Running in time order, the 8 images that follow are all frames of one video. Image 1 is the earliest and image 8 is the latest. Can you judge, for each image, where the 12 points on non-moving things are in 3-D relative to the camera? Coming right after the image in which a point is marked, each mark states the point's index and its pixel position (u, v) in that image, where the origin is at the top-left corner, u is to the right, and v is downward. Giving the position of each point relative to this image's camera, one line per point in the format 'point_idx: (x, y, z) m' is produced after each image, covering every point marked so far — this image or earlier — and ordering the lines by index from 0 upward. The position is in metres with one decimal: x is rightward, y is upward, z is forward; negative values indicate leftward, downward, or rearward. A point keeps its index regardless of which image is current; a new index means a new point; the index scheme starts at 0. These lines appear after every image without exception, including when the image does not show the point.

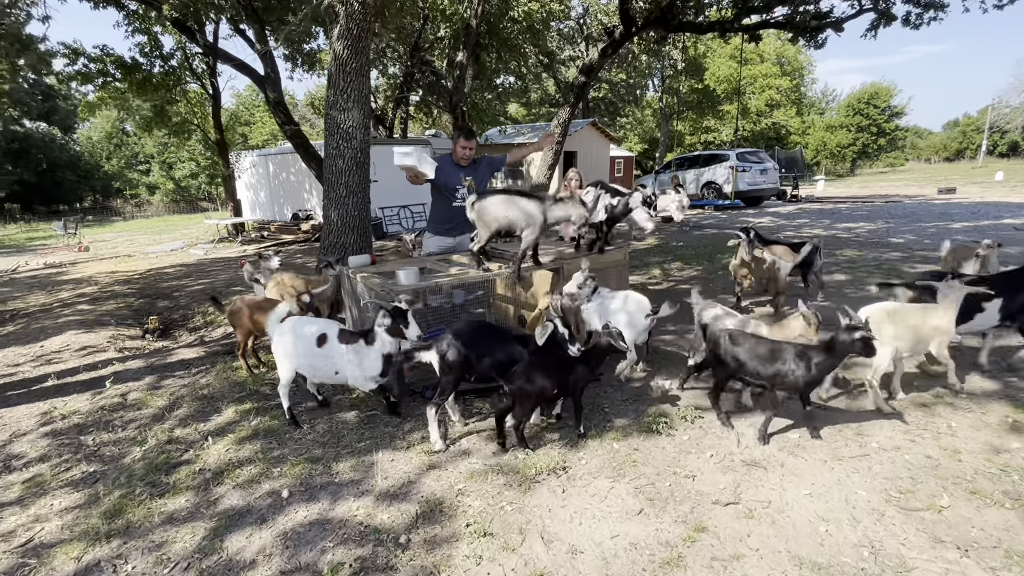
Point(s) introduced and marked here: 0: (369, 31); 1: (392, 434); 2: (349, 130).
0: (-1.7, +3.0, +6.0) m
1: (-0.8, -1.0, +3.4) m
2: (-2.0, +1.9, +6.1) m
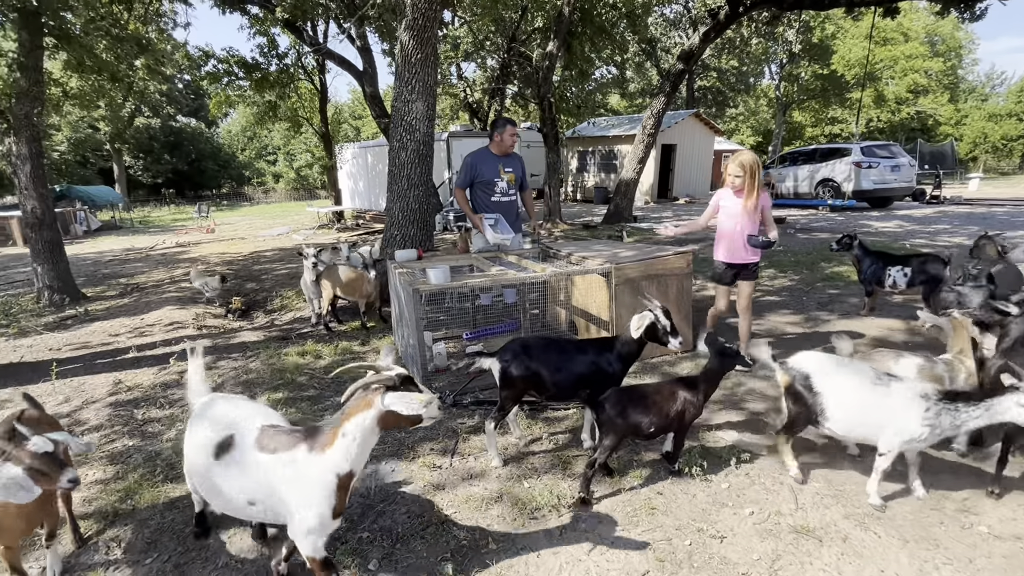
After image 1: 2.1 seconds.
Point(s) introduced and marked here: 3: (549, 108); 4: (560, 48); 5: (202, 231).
0: (-0.9, +3.1, +5.9) m
1: (-0.7, -1.0, +3.3) m
2: (-1.2, +2.0, +6.0) m
3: (+1.1, +5.4, +15.1) m
4: (+1.4, +7.0, +14.6) m
5: (-12.2, +2.3, +19.7) m
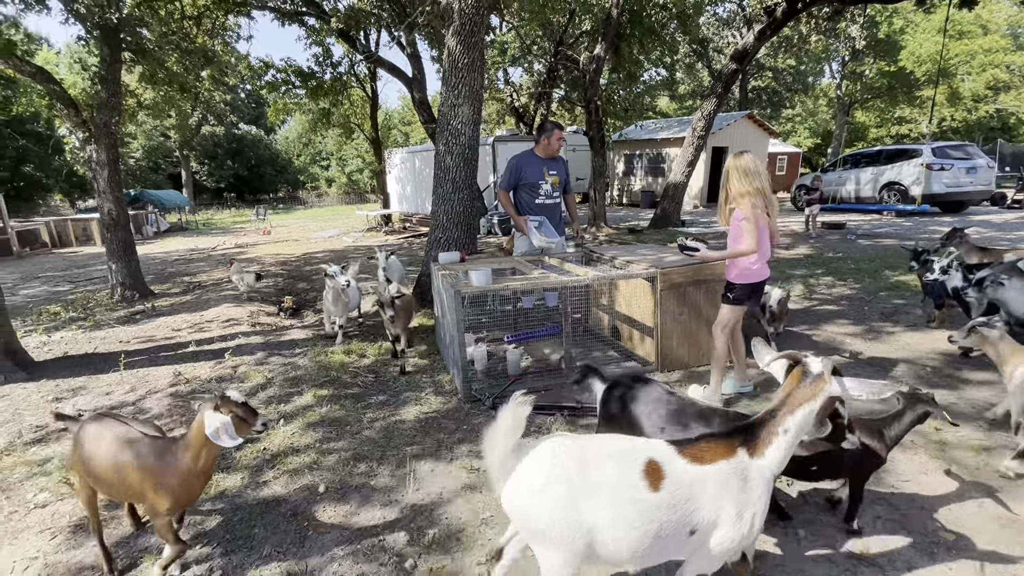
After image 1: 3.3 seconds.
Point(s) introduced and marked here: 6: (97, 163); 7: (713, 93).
0: (-0.3, +3.1, +5.9) m
1: (-0.5, -1.0, +3.3) m
2: (-0.7, +2.0, +6.1) m
3: (+2.4, +5.3, +15.0) m
4: (+2.7, +6.8, +14.5) m
5: (-10.4, +2.3, +20.7) m
6: (-6.7, +2.0, +8.1) m
7: (+5.5, +5.3, +13.6) m
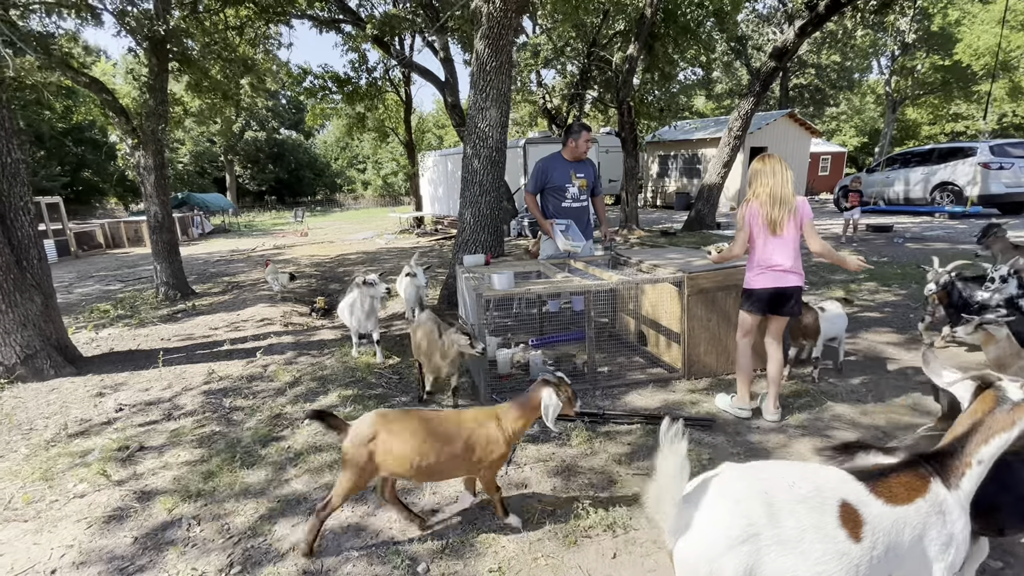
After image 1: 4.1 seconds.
0: (0.0, +3.0, +5.9) m
1: (-0.3, -1.0, +3.3) m
2: (-0.3, +1.9, +6.1) m
3: (+3.4, +5.2, +14.8) m
4: (+3.6, +6.7, +14.3) m
5: (-9.1, +2.3, +21.3) m
6: (-6.2, +2.0, +8.5) m
7: (+6.3, +5.2, +13.2) m
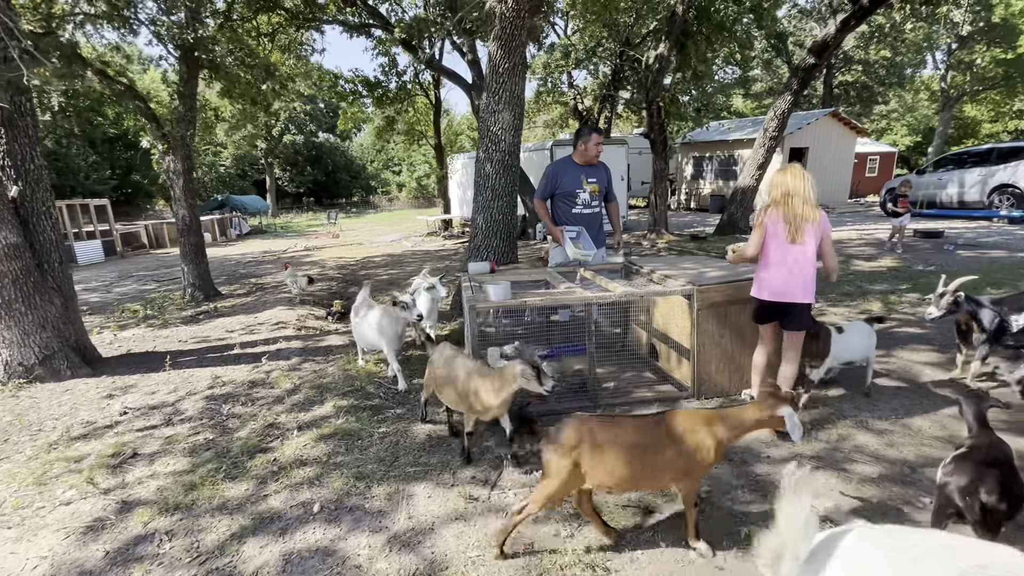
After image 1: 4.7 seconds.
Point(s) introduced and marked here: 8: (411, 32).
0: (+0.1, +3.0, +5.7) m
1: (-0.4, -1.1, +3.1) m
2: (-0.2, +1.8, +6.0) m
3: (+4.1, +5.0, +14.4) m
4: (+4.4, +6.6, +13.8) m
5: (-7.9, +2.3, +21.7) m
6: (-5.9, +2.0, +8.8) m
7: (+6.9, +5.0, +12.6) m
8: (-2.6, +6.7, +13.1) m
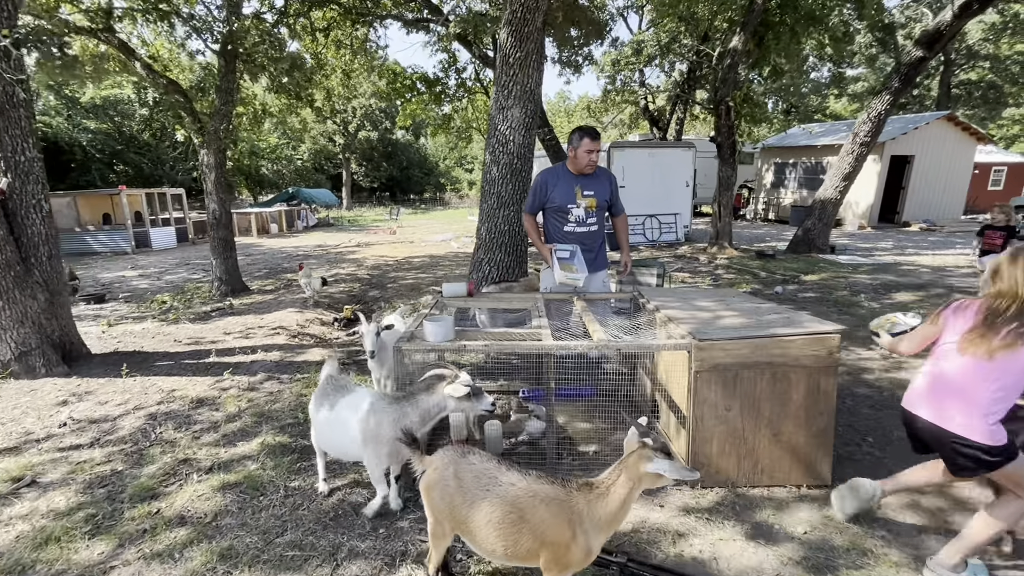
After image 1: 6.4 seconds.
0: (+0.3, +2.7, +5.0) m
1: (-0.9, -1.3, +2.5) m
2: (-0.1, +1.6, +5.2) m
3: (+5.5, +4.5, +13.0) m
4: (+5.8, +6.0, +12.4) m
5: (-5.5, +2.4, +21.9) m
6: (-5.3, +2.1, +8.8) m
7: (+8.1, +4.3, +10.8) m
8: (-1.2, +6.5, +12.6) m
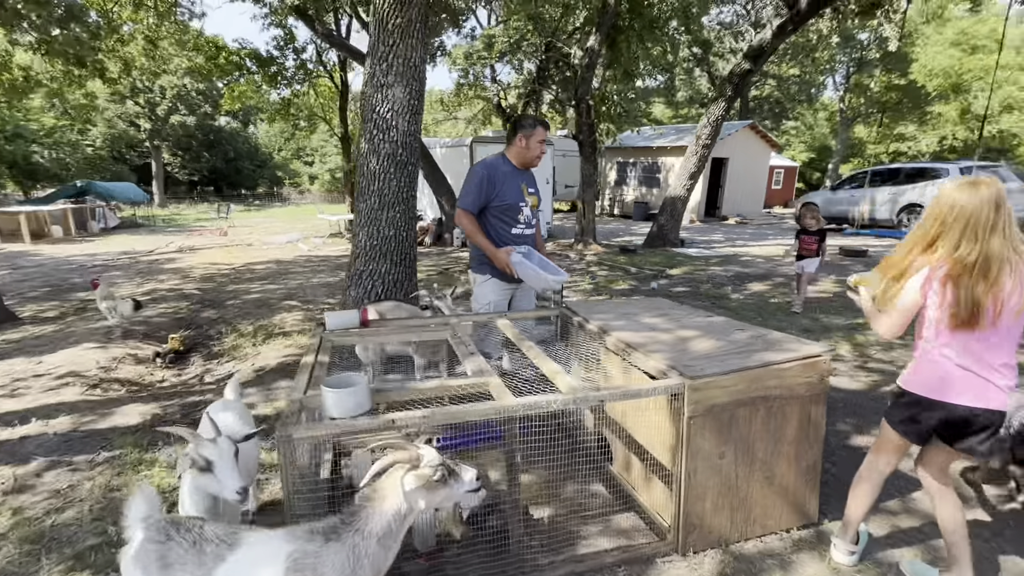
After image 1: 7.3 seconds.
0: (-0.7, +2.6, +4.1) m
1: (-0.9, -1.5, +1.4) m
2: (-1.1, +1.5, +4.3) m
3: (+2.0, +4.6, +13.2) m
4: (+2.3, +6.2, +12.7) m
5: (-11.1, +2.0, +18.7) m
6: (-7.1, +1.7, +6.2) m
7: (+5.0, +4.6, +11.9) m
8: (-4.5, +6.3, +10.9) m
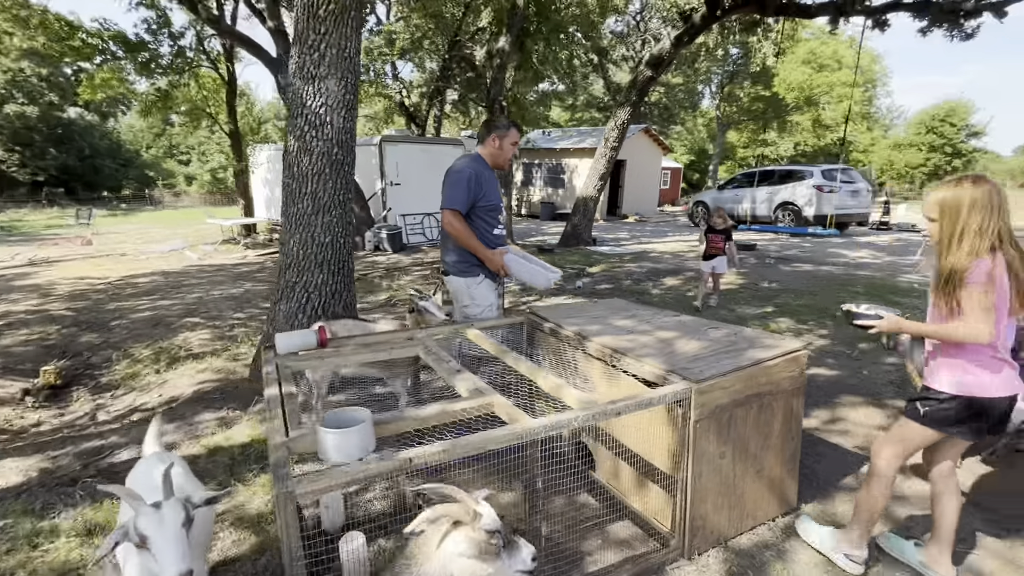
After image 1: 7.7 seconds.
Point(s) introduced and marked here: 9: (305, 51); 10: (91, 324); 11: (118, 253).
0: (-1.1, +2.5, +3.8) m
1: (-0.7, -1.6, +1.1) m
2: (-1.5, +1.4, +3.9) m
3: (-0.3, +4.6, +13.2) m
4: (+0.1, +6.2, +12.8) m
5: (-14.0, +1.5, +16.1) m
6: (-7.8, +1.4, +4.6) m
7: (+2.9, +4.7, +12.5) m
8: (-6.3, +6.1, +9.8) m
9: (-1.6, +1.8, +3.8) m
10: (-5.4, -0.5, +6.4) m
11: (-10.6, +0.9, +13.5) m
